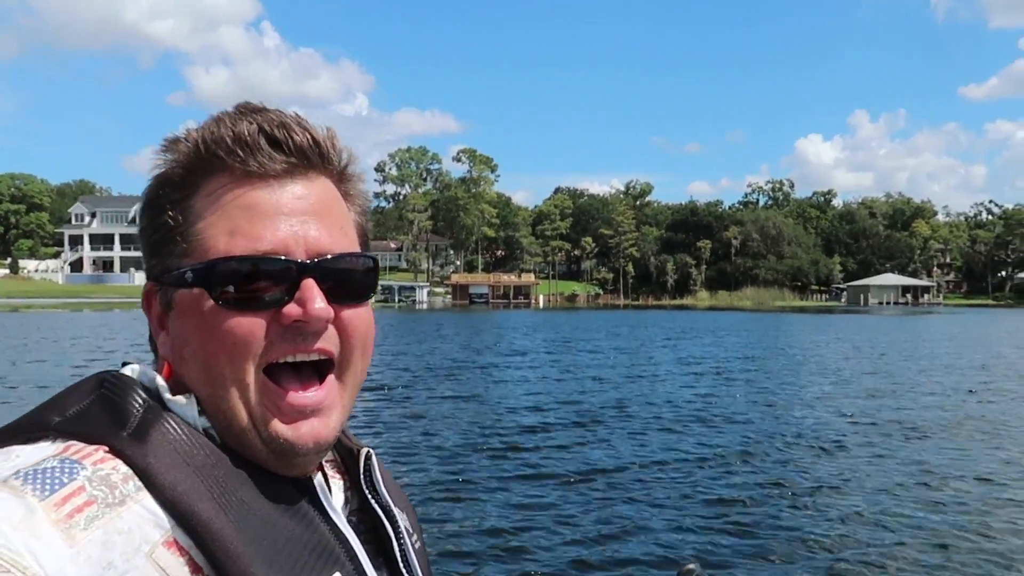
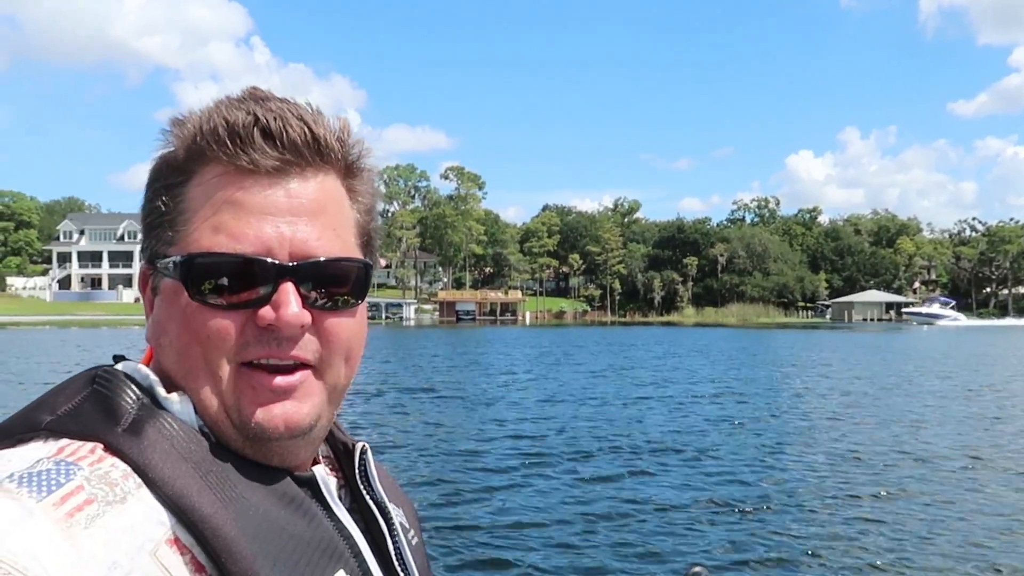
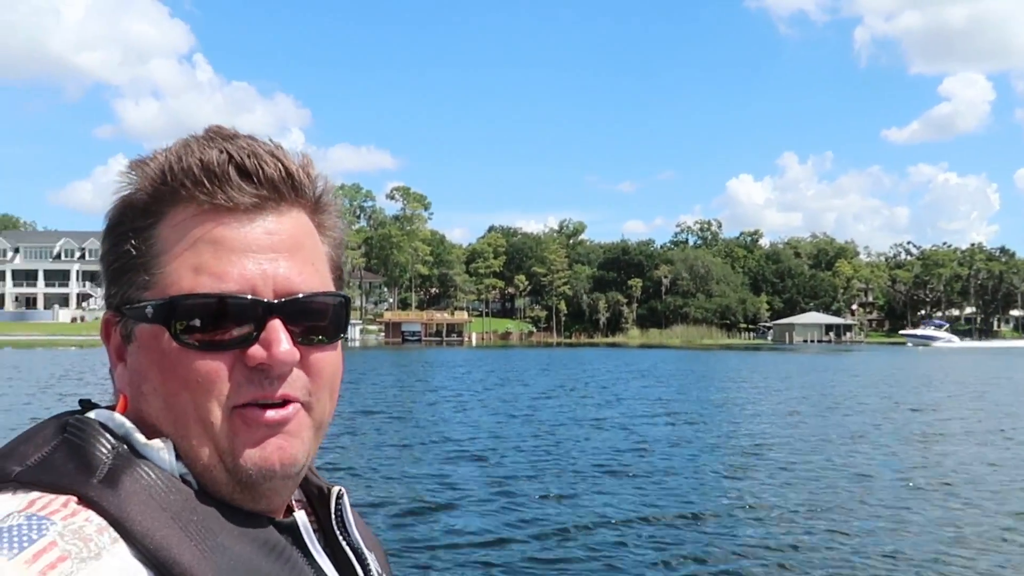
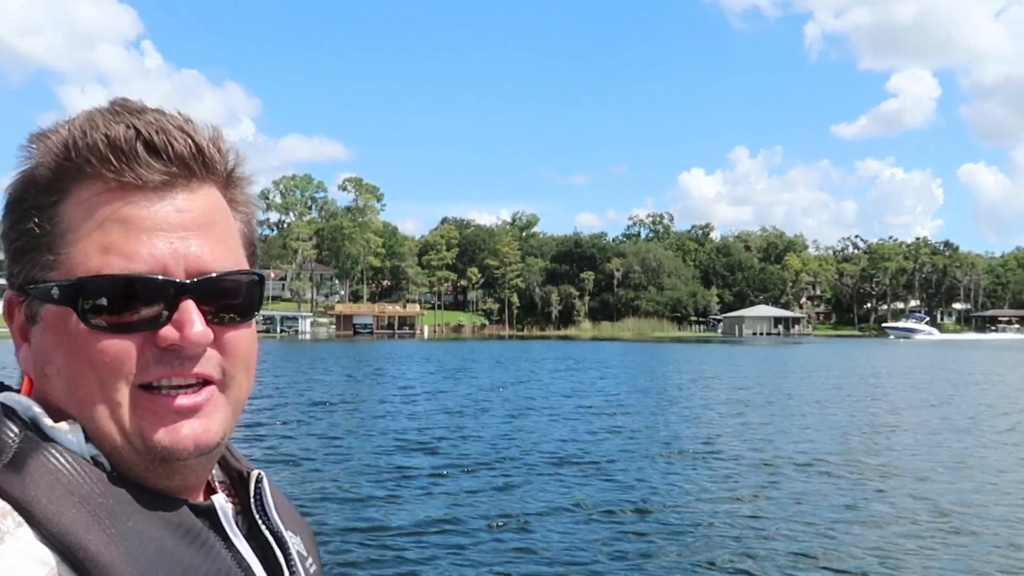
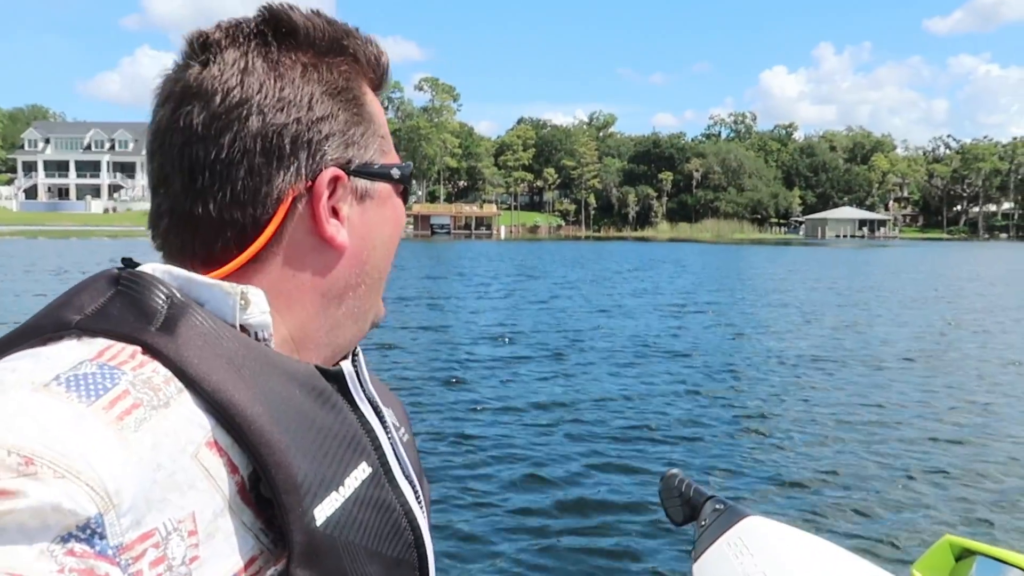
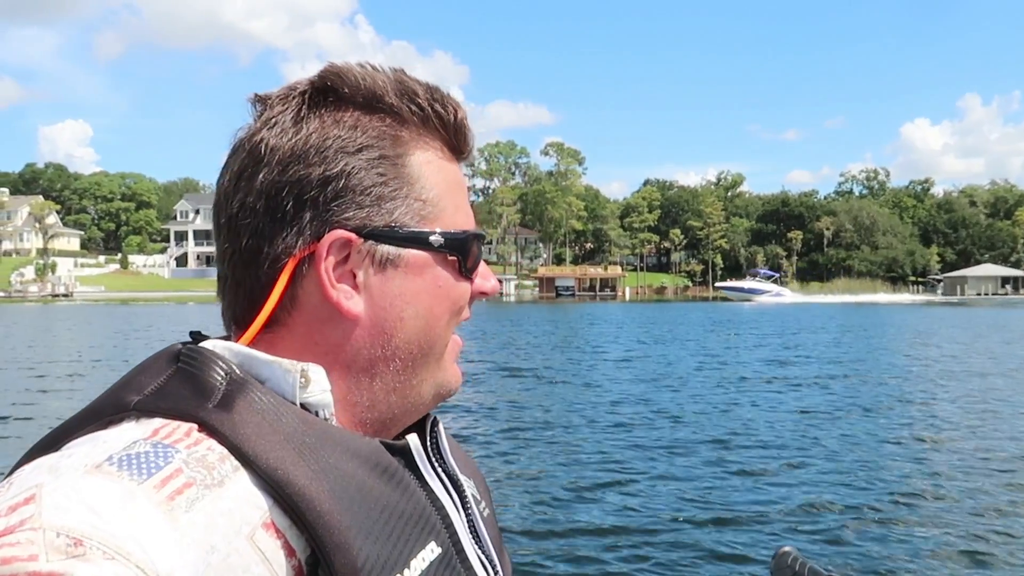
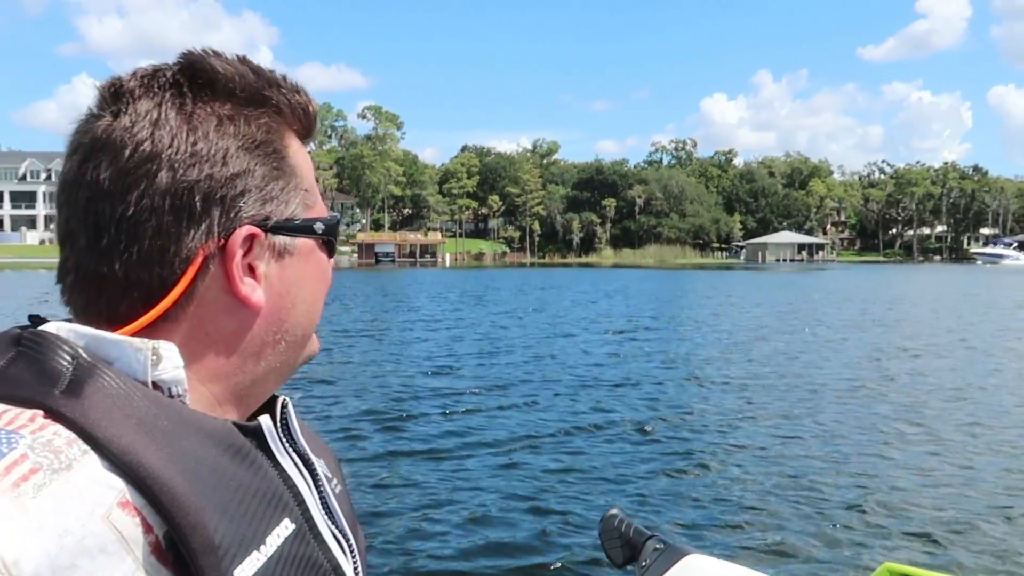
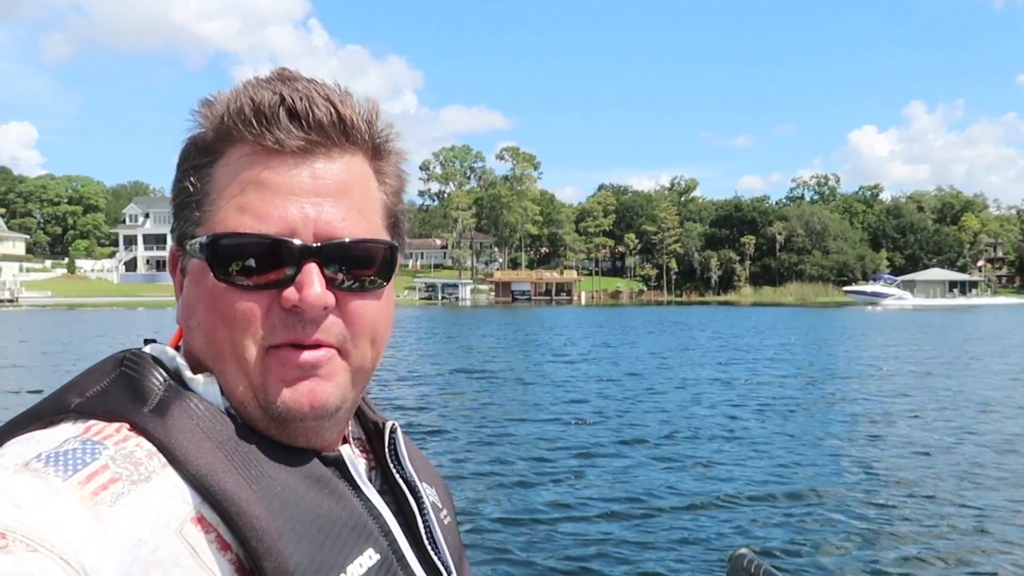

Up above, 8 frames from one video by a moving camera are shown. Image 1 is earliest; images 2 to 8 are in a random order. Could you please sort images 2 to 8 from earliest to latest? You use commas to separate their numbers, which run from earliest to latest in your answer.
5, 7, 4, 3, 2, 8, 6
